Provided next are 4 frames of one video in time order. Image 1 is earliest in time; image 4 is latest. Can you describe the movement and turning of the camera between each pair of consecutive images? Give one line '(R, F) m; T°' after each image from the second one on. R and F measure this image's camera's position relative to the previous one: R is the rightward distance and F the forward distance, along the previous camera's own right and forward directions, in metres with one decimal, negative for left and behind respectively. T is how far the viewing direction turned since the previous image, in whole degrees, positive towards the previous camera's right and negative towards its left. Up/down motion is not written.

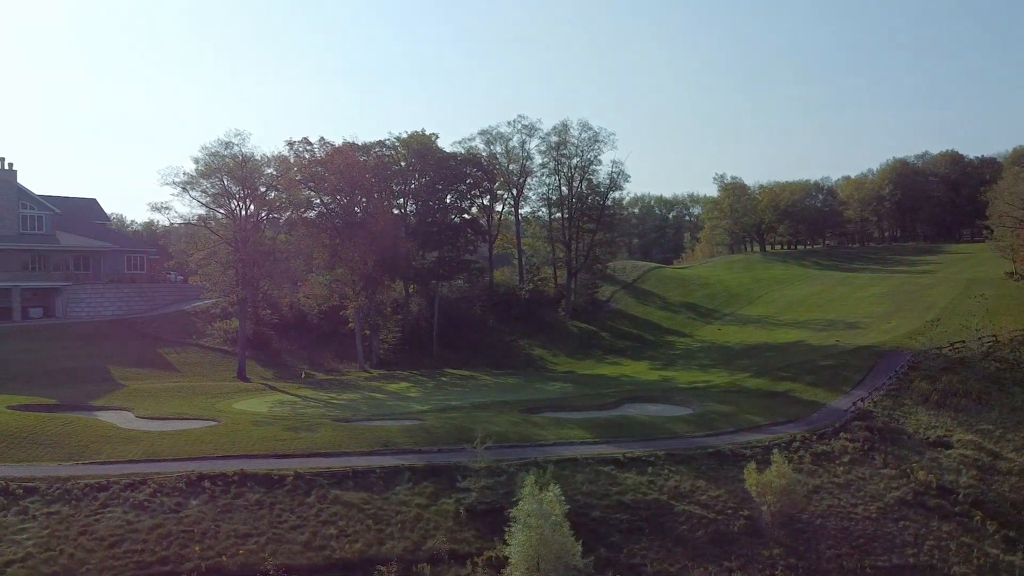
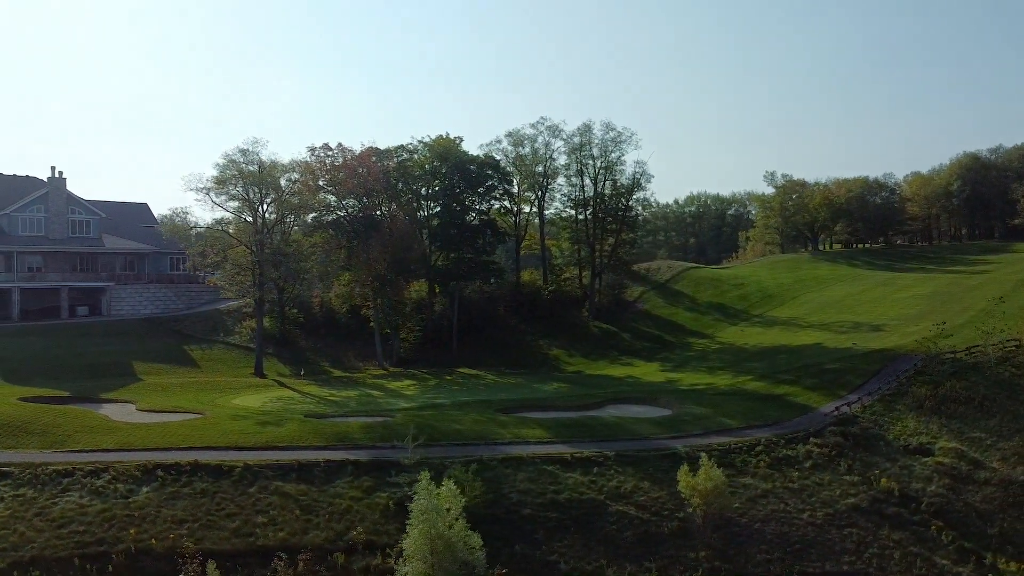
(+3.3, -0.3) m; -5°
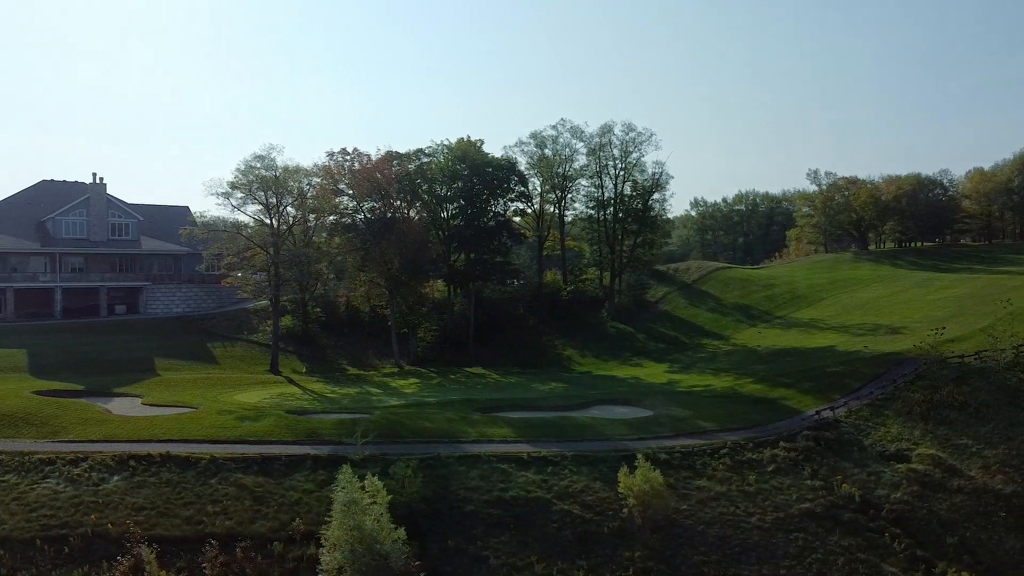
(+2.8, -0.4) m; -4°
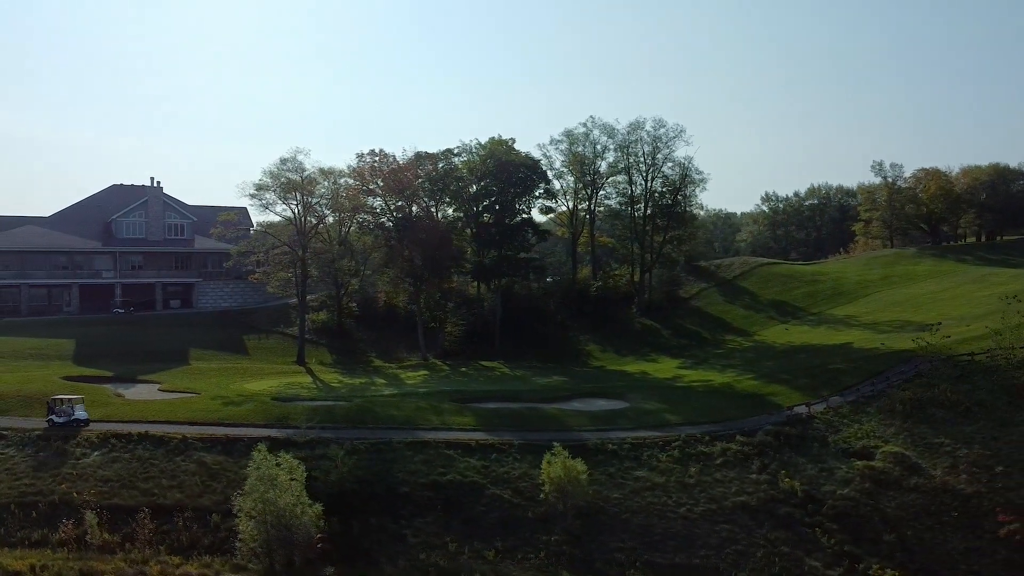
(+4.0, -0.6) m; -6°
